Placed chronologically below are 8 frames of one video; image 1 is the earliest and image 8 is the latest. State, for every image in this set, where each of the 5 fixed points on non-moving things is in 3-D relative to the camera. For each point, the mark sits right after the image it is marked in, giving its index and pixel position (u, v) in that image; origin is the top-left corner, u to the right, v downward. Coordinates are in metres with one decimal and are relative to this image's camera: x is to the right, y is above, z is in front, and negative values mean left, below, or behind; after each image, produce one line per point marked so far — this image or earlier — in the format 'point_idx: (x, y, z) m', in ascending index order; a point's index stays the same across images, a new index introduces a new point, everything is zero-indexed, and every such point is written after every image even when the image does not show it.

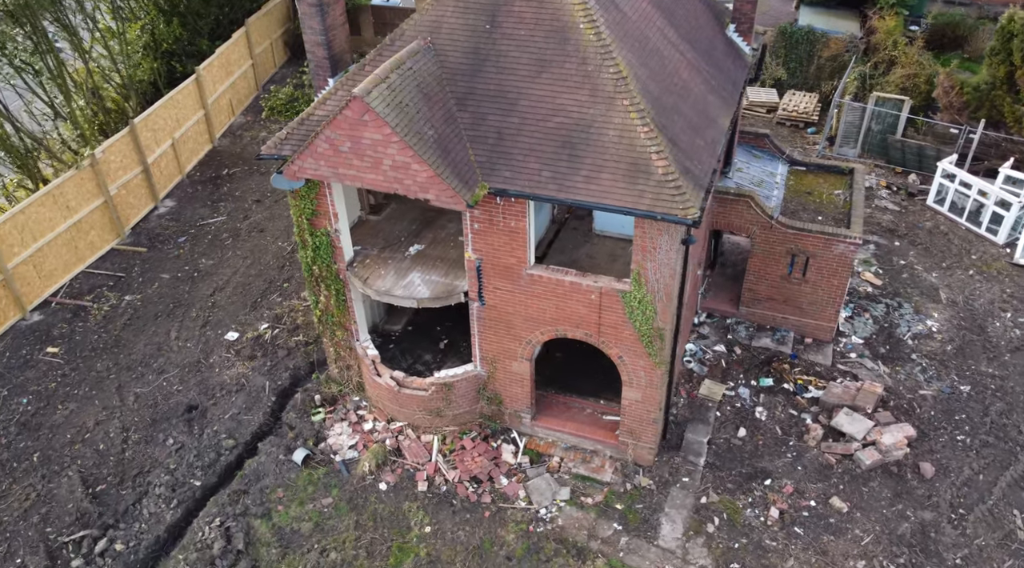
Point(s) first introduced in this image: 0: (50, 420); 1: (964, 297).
0: (-10.1, -2.9, +17.1) m
1: (+11.1, -0.3, +19.4) m
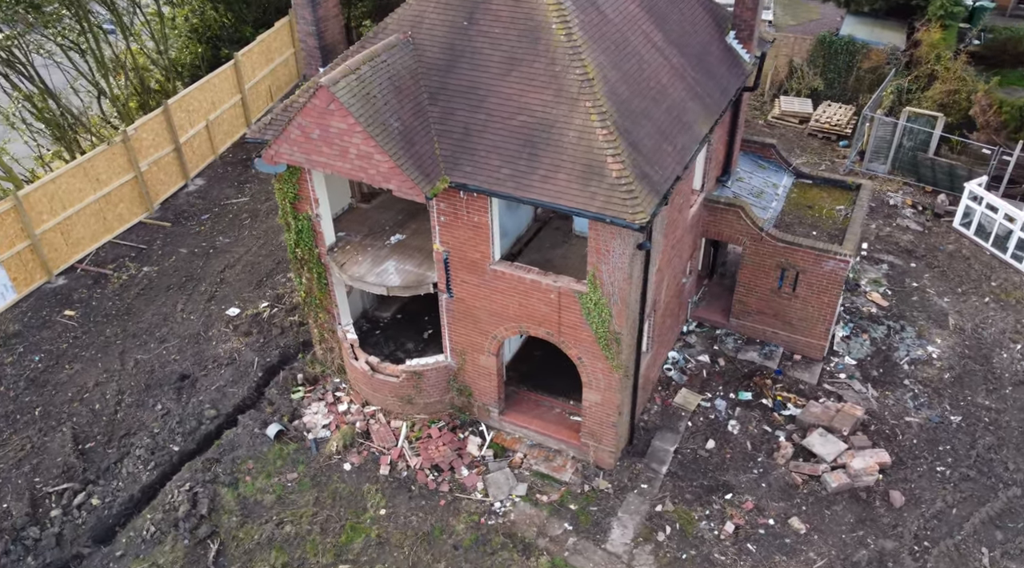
0: (-10.5, -2.1, +18.2) m
1: (+10.9, -1.0, +18.6) m
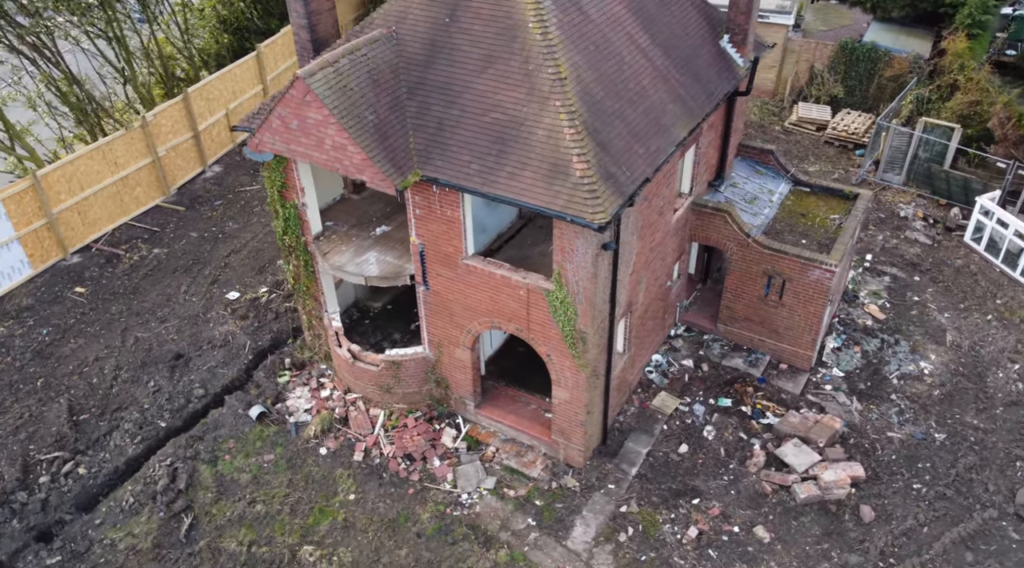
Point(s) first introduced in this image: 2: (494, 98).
0: (-10.9, -1.6, +19.0) m
1: (+10.6, -1.3, +18.1) m
2: (-0.3, +3.1, +13.0) m
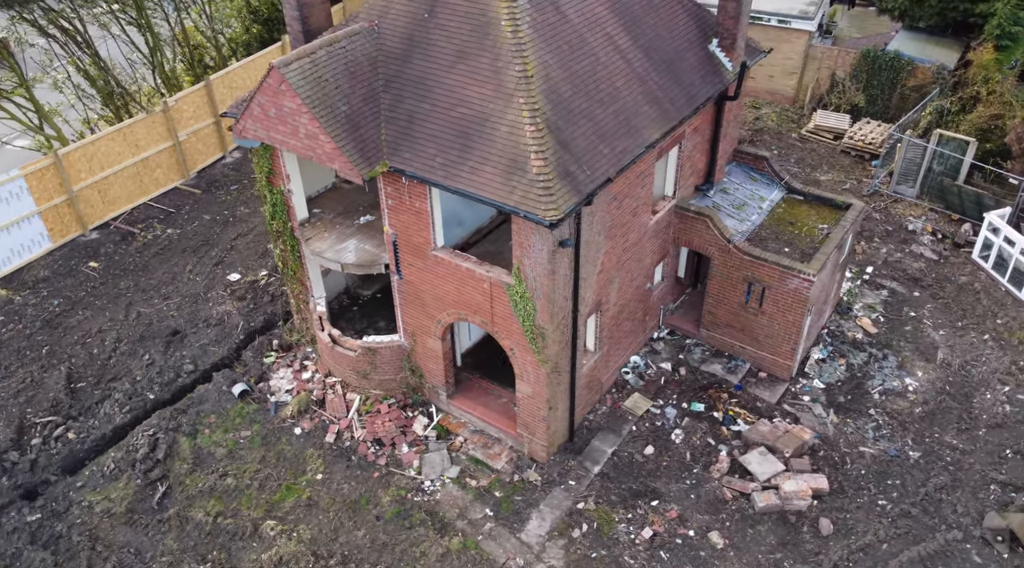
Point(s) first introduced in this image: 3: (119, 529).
0: (-11.2, -0.9, +19.9) m
1: (+10.1, -1.7, +17.7) m
2: (-0.8, +3.2, +13.2) m
3: (-7.4, -4.6, +14.8) m
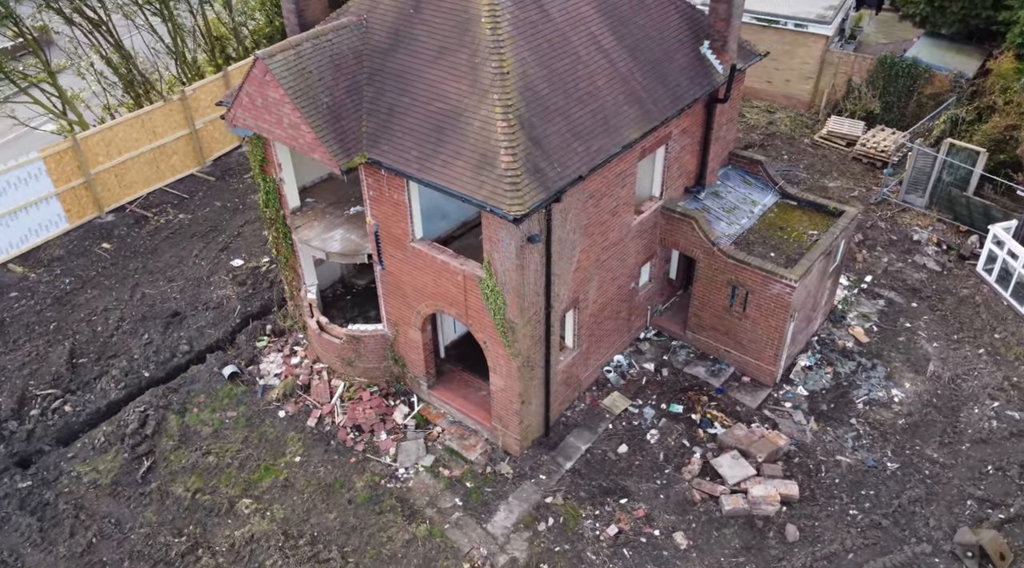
0: (-11.4, -0.4, +20.6) m
1: (+9.7, -2.0, +17.4) m
2: (-1.2, +3.3, +13.4) m
3: (-8.0, -4.2, +15.3) m
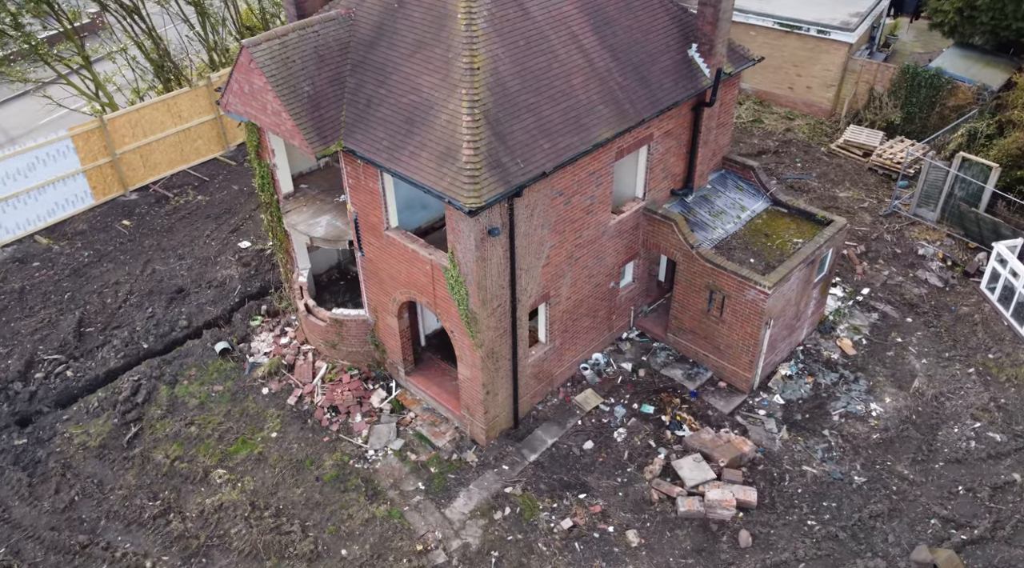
0: (-11.6, +0.3, +21.7) m
1: (+9.2, -2.3, +17.0) m
2: (-1.7, +3.5, +13.8) m
3: (-8.7, -3.6, +16.2) m
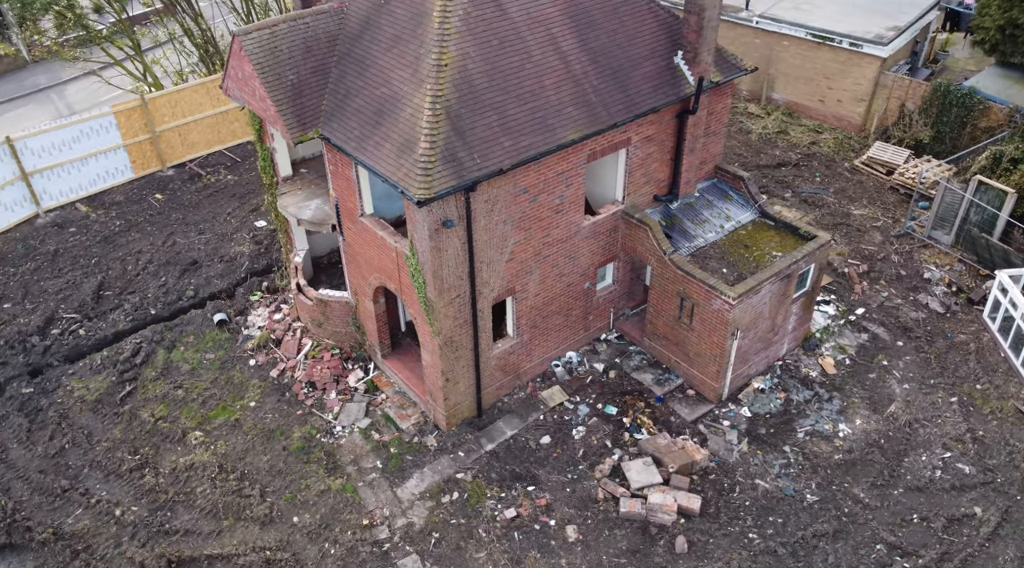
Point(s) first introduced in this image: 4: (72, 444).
0: (-11.6, +1.3, +23.2) m
1: (+8.5, -2.8, +16.6) m
2: (-2.2, +3.8, +14.4) m
3: (-9.5, -2.9, +17.4) m
4: (-9.3, -3.4, +16.7) m
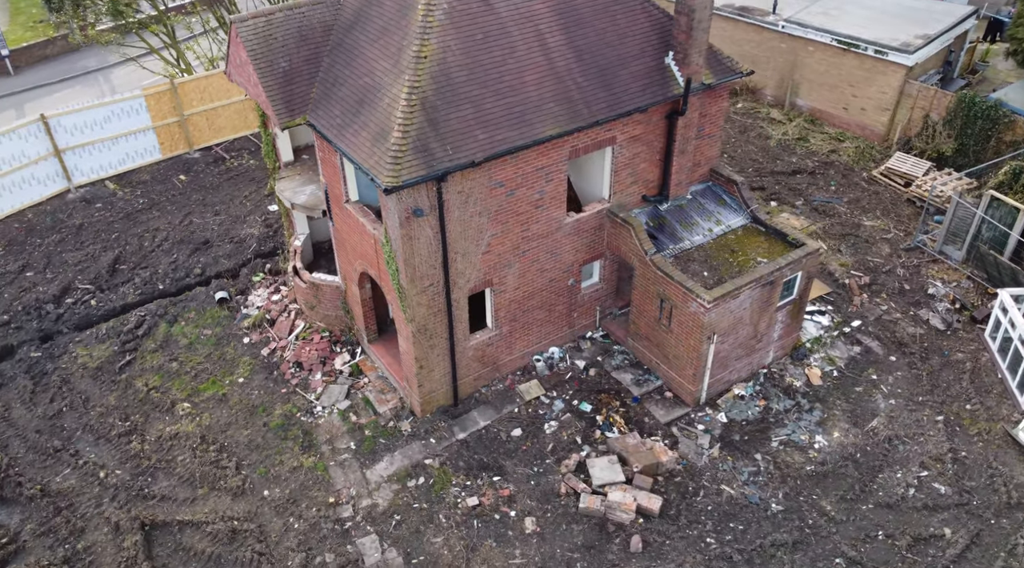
0: (-11.4, +2.0, +24.1) m
1: (+7.9, -3.1, +16.3) m
2: (-2.6, +4.1, +14.7) m
3: (-9.9, -2.2, +18.3) m
4: (-9.9, -2.8, +17.6) m
